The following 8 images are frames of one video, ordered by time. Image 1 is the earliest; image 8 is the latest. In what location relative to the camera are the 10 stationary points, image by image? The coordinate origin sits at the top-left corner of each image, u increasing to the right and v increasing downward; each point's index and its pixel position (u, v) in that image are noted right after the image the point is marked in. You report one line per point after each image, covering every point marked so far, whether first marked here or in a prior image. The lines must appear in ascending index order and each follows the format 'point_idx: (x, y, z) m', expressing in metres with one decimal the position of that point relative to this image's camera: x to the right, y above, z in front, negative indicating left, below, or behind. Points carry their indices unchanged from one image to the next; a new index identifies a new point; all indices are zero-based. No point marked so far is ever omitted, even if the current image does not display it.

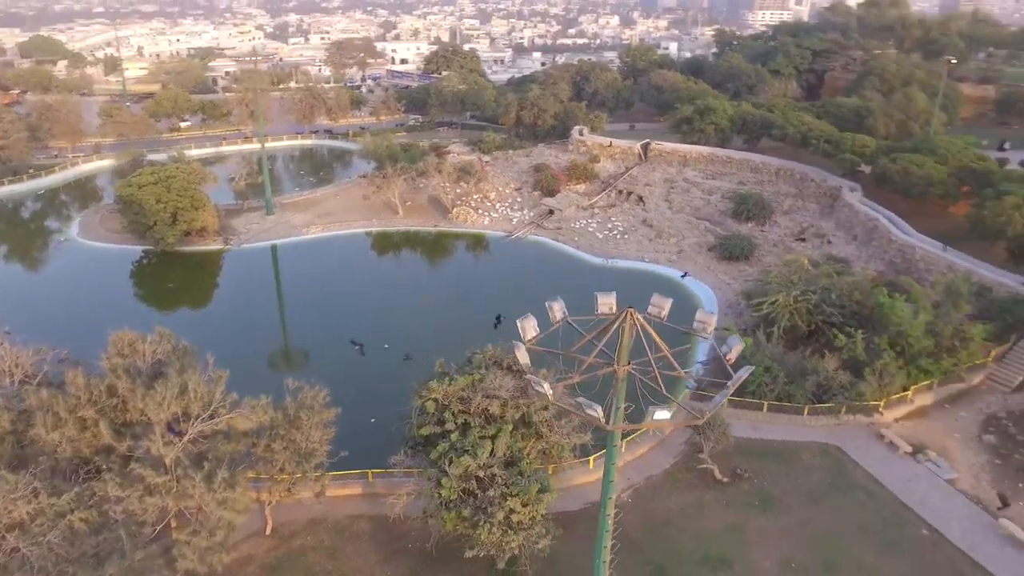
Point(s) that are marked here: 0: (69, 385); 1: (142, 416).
0: (-9.0, -2.0, +15.8) m
1: (-7.4, -2.5, +15.8) m
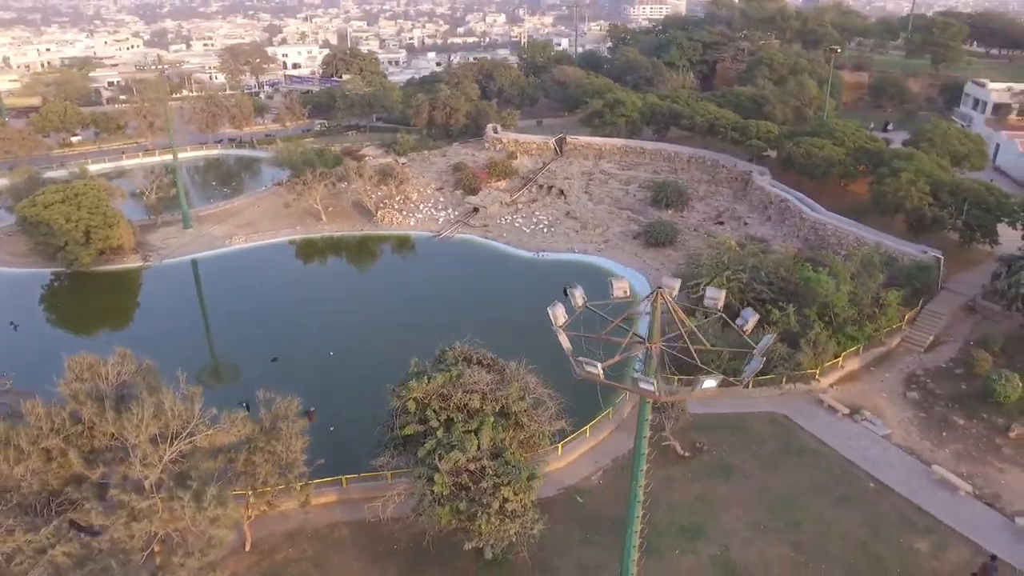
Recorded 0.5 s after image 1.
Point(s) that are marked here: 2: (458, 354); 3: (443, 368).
0: (-9.3, -2.5, +15.1) m
1: (-7.7, -2.9, +15.3) m
2: (-1.1, -1.5, +18.0) m
3: (-1.3, -1.7, +17.2) m
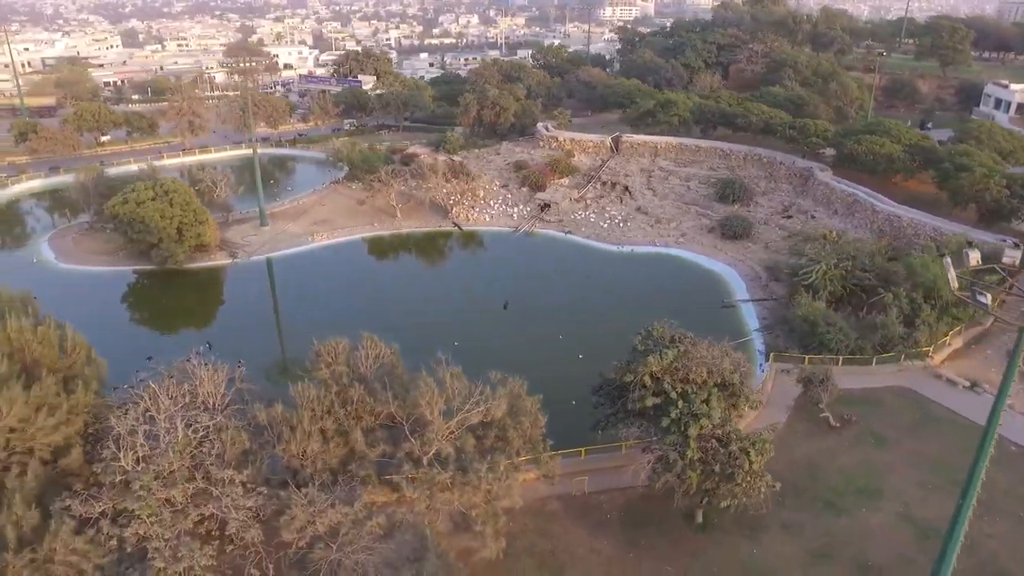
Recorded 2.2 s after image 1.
0: (-4.2, -2.2, +15.8) m
1: (-2.7, -2.7, +16.1) m
2: (+3.7, -1.1, +19.3) m
3: (+3.6, -1.3, +18.5) m
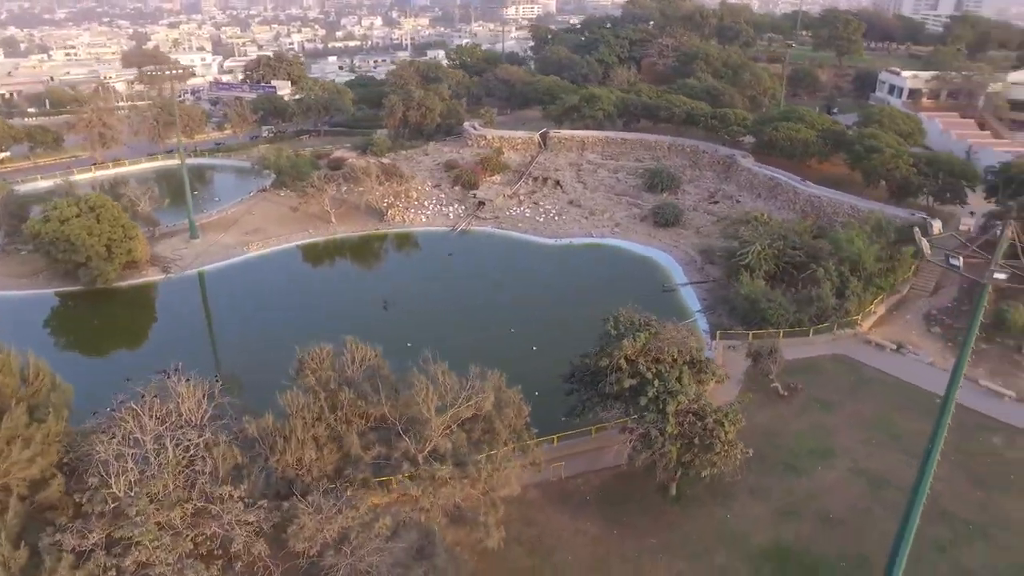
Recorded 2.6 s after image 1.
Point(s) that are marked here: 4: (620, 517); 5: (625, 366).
0: (-4.4, -2.3, +15.7) m
1: (-2.9, -2.7, +16.2) m
2: (+3.0, -0.8, +20.1) m
3: (+2.9, -1.0, +19.3) m
4: (+2.6, -5.5, +19.1) m
5: (+2.6, -1.8, +18.4) m
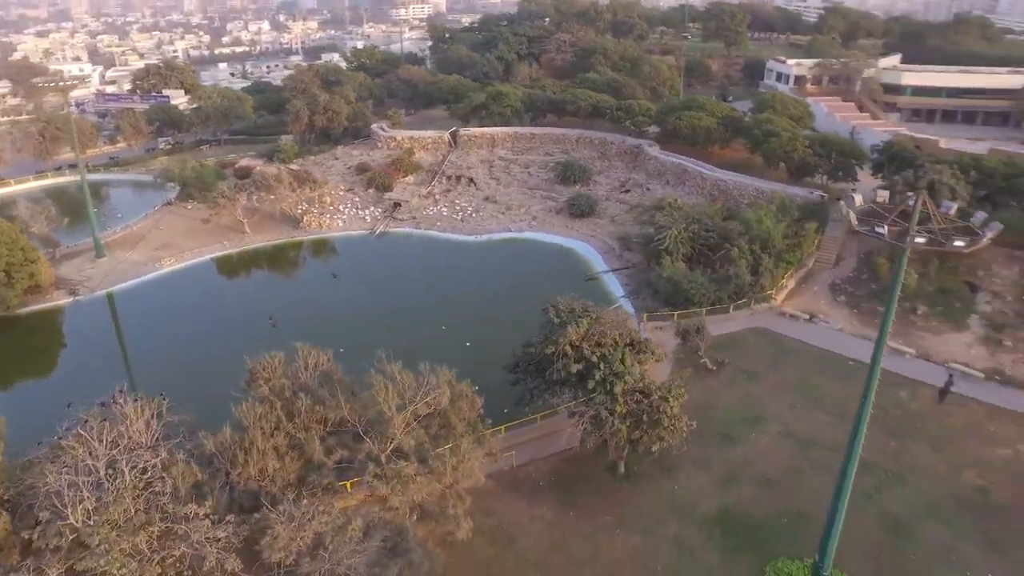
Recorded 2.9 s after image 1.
0: (-5.2, -2.5, +15.5) m
1: (-3.7, -2.8, +16.2) m
2: (+1.5, -0.5, +20.7) m
3: (+1.6, -0.7, +19.9) m
4: (+1.5, -5.2, +19.7) m
5: (+1.4, -1.5, +19.0) m
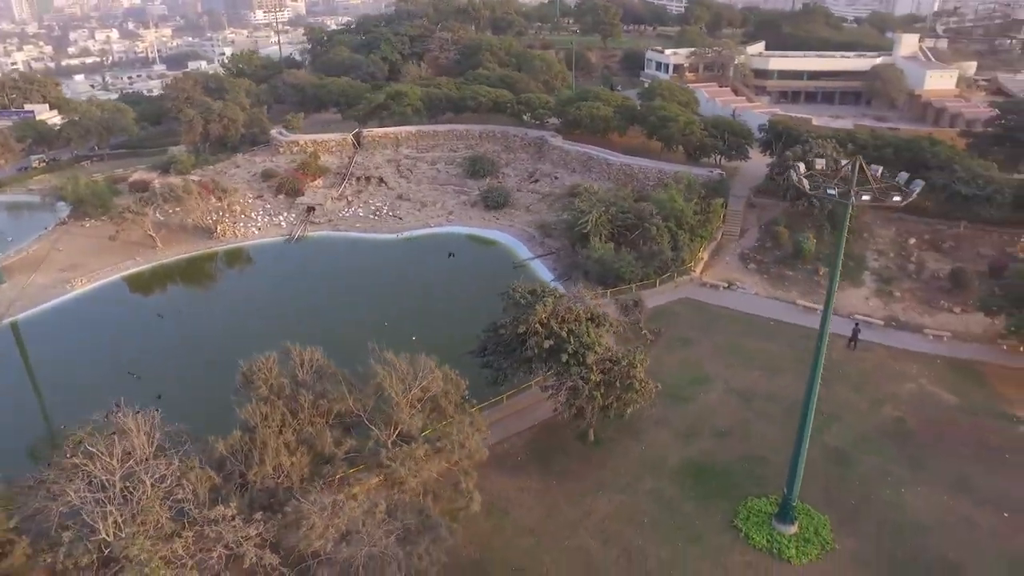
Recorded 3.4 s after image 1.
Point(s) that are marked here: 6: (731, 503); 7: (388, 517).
0: (-5.1, -2.6, +15.7) m
1: (-3.8, -2.7, +16.6) m
2: (+0.5, 0.0, +21.9) m
3: (+0.7, -0.2, +21.1) m
4: (+1.1, -4.7, +21.0) m
5: (+0.7, -1.1, +20.2) m
6: (+5.4, -5.3, +19.8) m
7: (-2.4, -4.3, +15.2) m
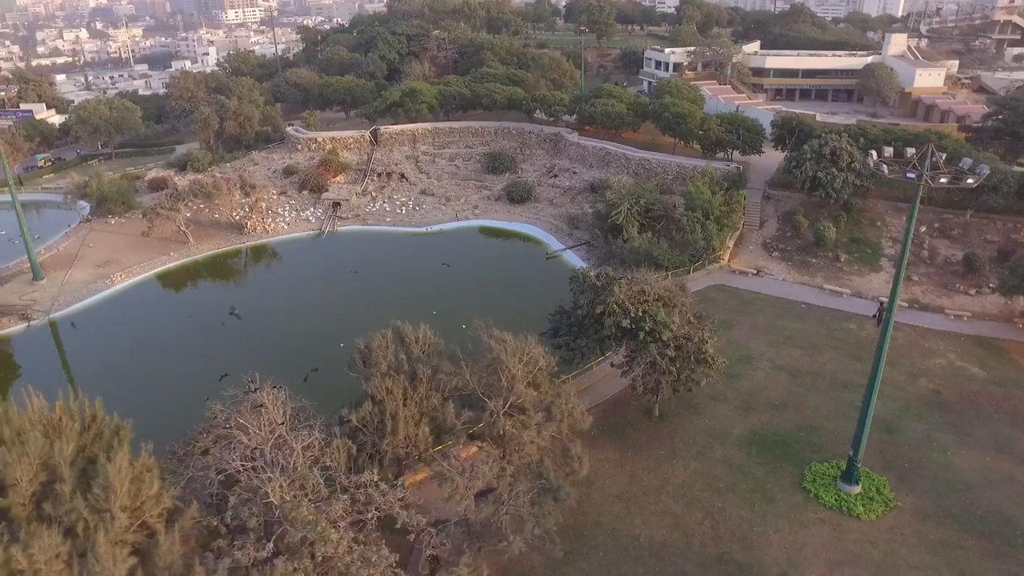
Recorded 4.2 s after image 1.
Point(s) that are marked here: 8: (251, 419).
0: (-2.8, -2.2, +16.7) m
1: (-1.5, -2.3, +17.7) m
2: (+2.5, +0.4, +23.1) m
3: (+2.7, +0.2, +22.4) m
4: (+3.2, -4.3, +22.3) m
5: (+2.8, -0.6, +21.5) m
6: (+7.6, -4.8, +21.3) m
7: (0.0, -3.9, +16.3) m
8: (-5.1, -2.5, +15.4) m
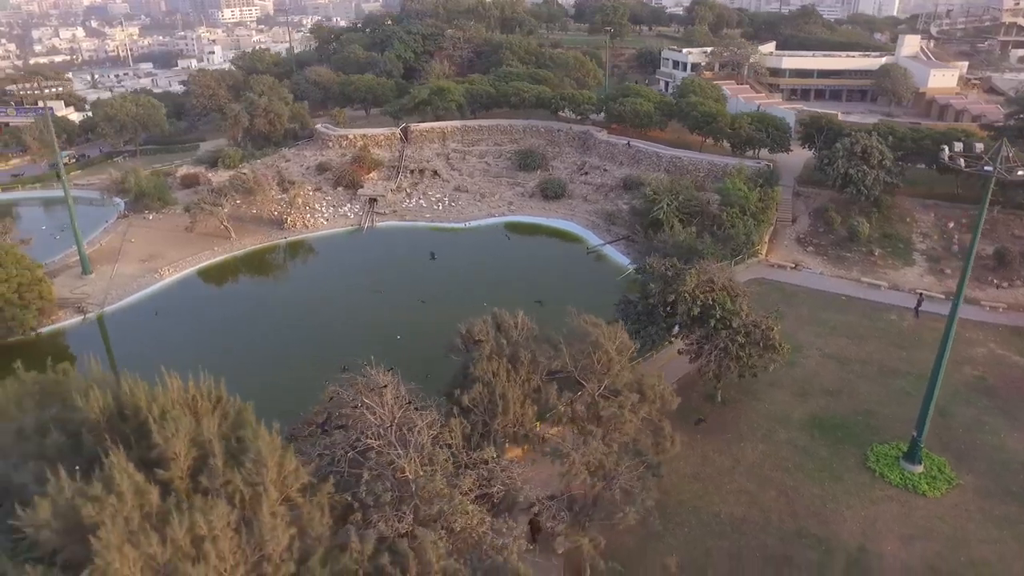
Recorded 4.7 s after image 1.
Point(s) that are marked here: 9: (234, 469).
0: (-0.6, -1.9, +17.5) m
1: (+0.7, -2.0, +18.5) m
2: (+4.6, +0.7, +24.0) m
3: (+4.8, +0.5, +23.2) m
4: (+5.2, -4.0, +23.1) m
5: (+4.9, -0.3, +22.3) m
6: (+9.7, -4.5, +22.2) m
7: (+2.2, -3.6, +17.2) m
8: (-2.9, -2.2, +16.1) m
9: (-4.8, -3.1, +13.9) m
